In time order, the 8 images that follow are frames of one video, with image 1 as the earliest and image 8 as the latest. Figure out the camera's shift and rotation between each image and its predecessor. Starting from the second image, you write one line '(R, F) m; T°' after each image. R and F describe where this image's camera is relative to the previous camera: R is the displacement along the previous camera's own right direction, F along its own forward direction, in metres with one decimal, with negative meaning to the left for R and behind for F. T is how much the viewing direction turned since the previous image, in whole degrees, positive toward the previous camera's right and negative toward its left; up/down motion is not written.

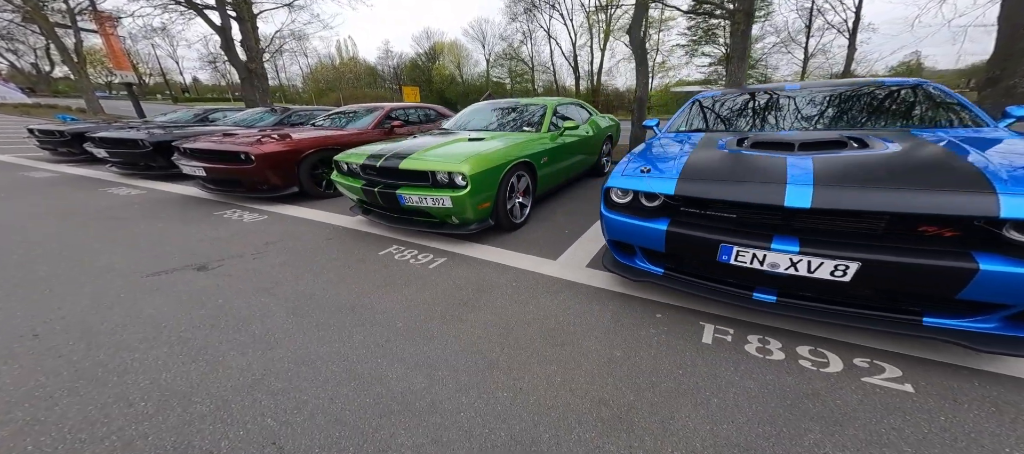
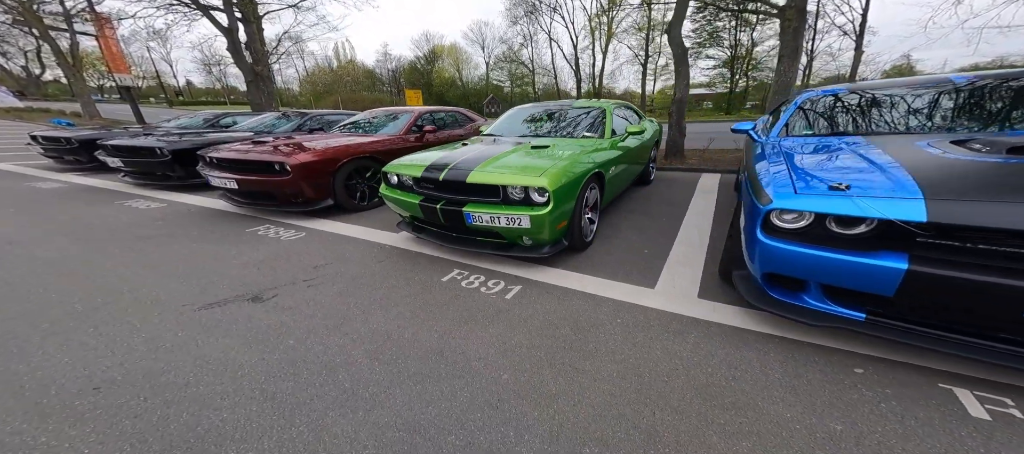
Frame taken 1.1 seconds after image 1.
(-0.4, +0.2) m; 0°
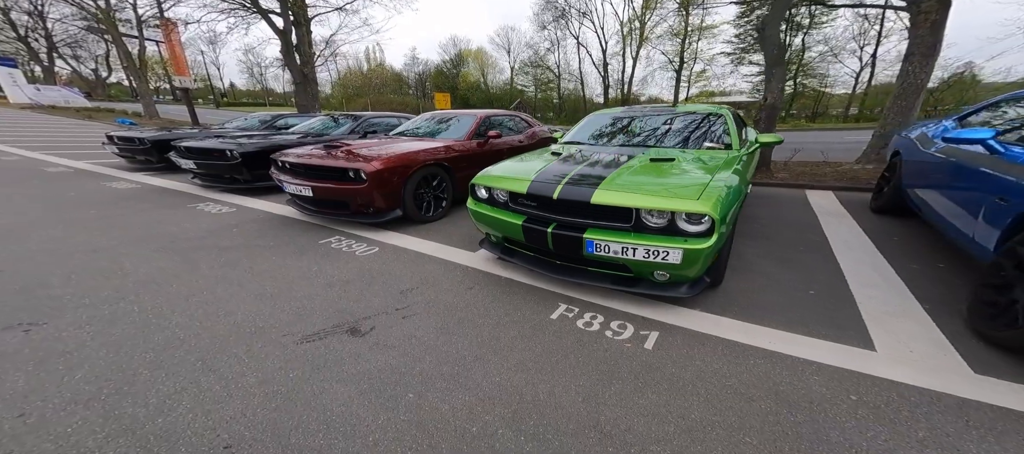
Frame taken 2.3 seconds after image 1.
(-0.5, +0.2) m; -4°
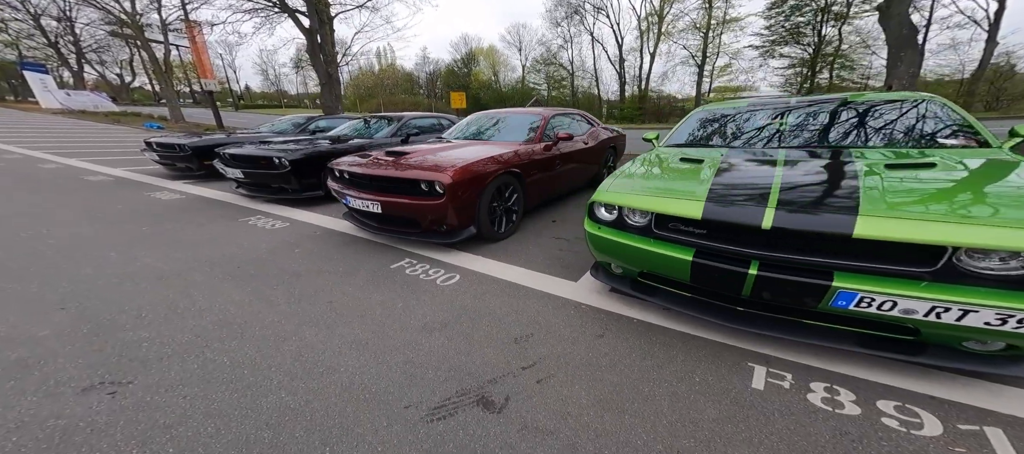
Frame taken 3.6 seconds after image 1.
(-0.7, +0.4) m; -2°
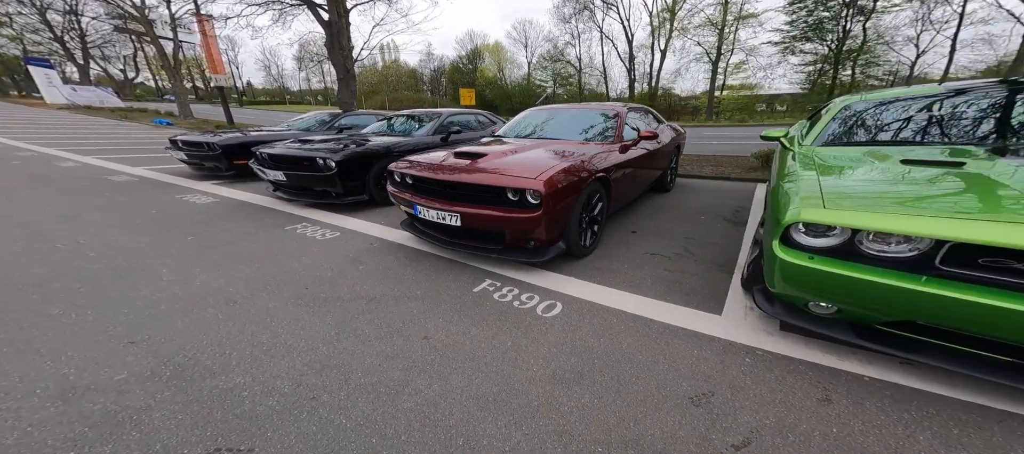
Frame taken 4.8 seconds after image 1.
(-0.8, +0.4) m; -1°
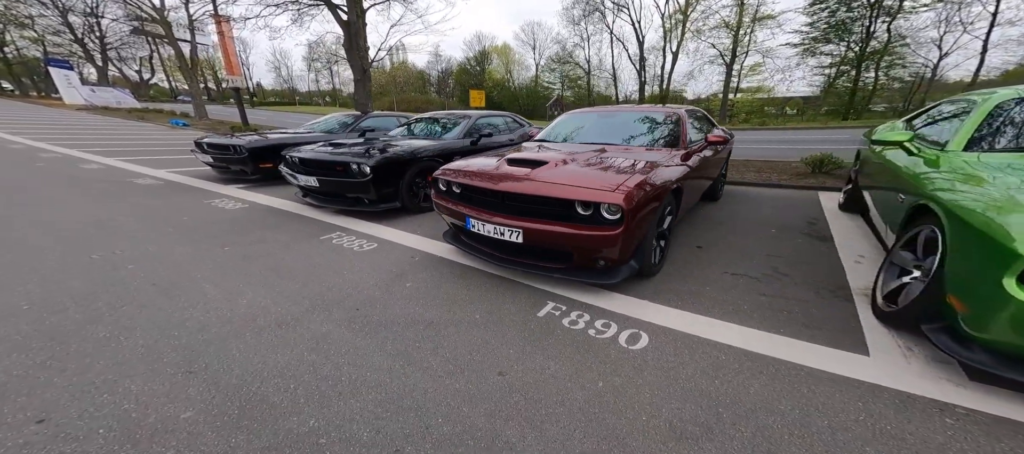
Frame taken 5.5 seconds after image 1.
(-0.5, +0.3) m; -1°
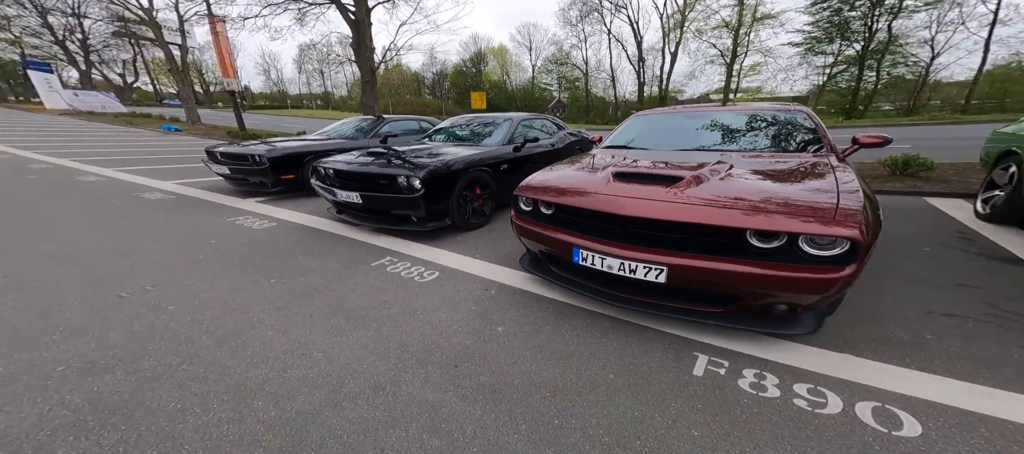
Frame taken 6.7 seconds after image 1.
(-0.9, +0.6) m; +1°
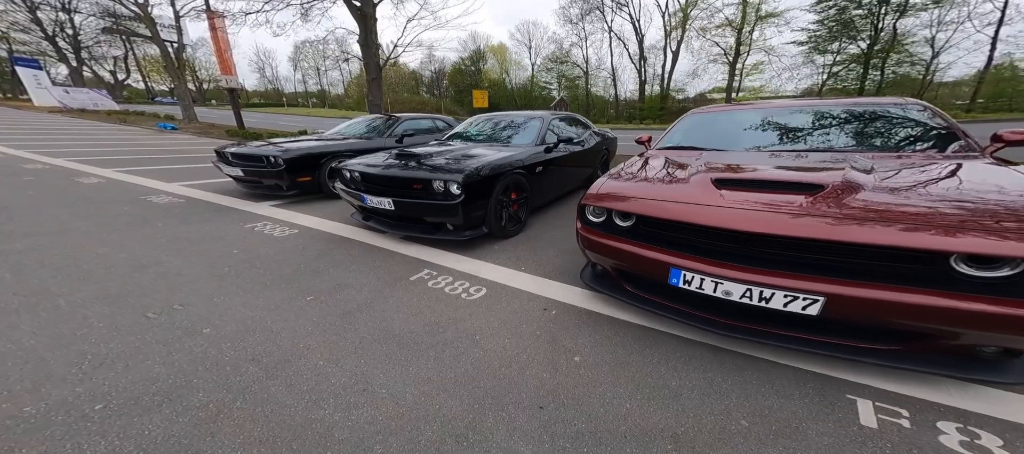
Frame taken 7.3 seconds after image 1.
(-0.6, +0.4) m; 0°
